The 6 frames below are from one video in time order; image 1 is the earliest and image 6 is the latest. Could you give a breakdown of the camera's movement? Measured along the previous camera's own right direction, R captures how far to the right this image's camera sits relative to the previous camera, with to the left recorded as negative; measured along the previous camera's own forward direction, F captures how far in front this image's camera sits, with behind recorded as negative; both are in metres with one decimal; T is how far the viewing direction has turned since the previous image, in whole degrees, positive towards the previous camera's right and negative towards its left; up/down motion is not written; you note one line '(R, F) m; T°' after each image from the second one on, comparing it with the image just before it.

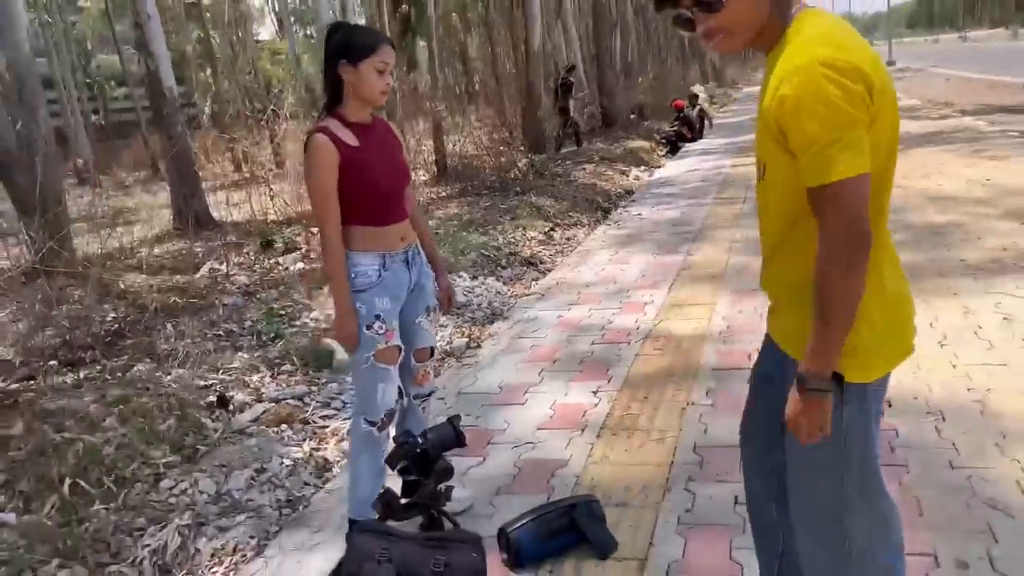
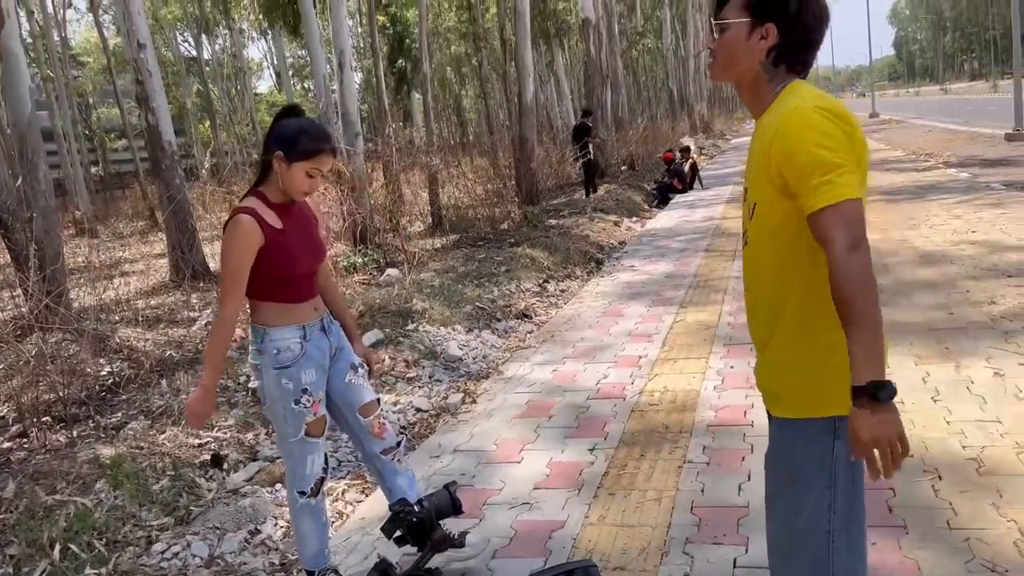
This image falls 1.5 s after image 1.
(0.0, 0.0) m; 0°
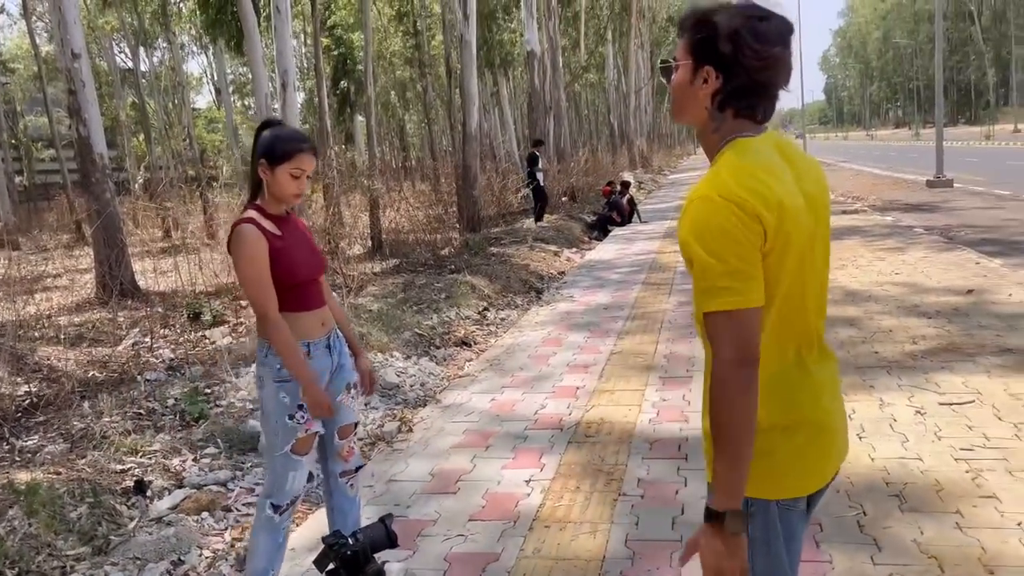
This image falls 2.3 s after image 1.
(0.0, 0.0) m; +4°
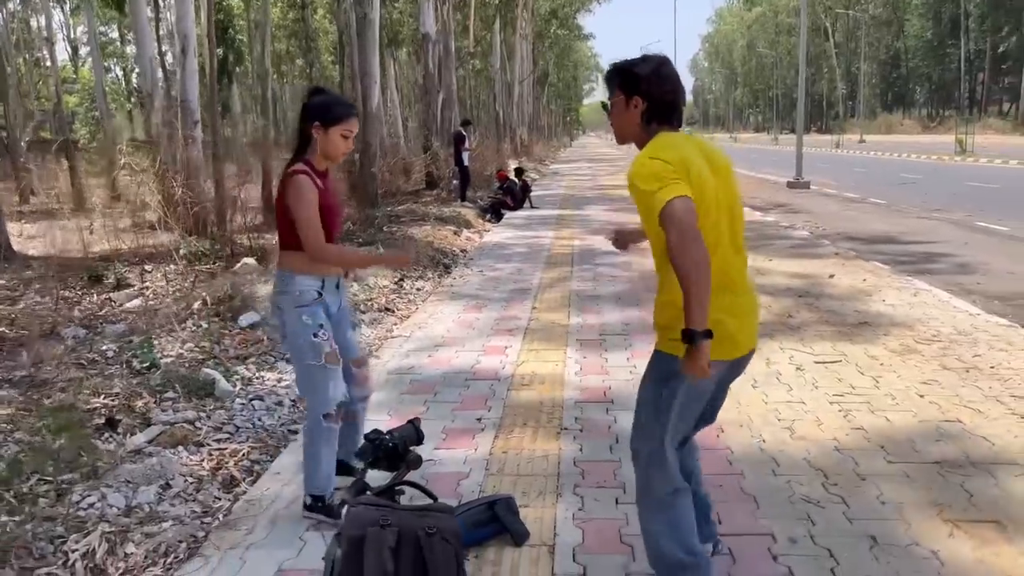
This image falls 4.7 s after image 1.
(-0.5, -0.5) m; +9°
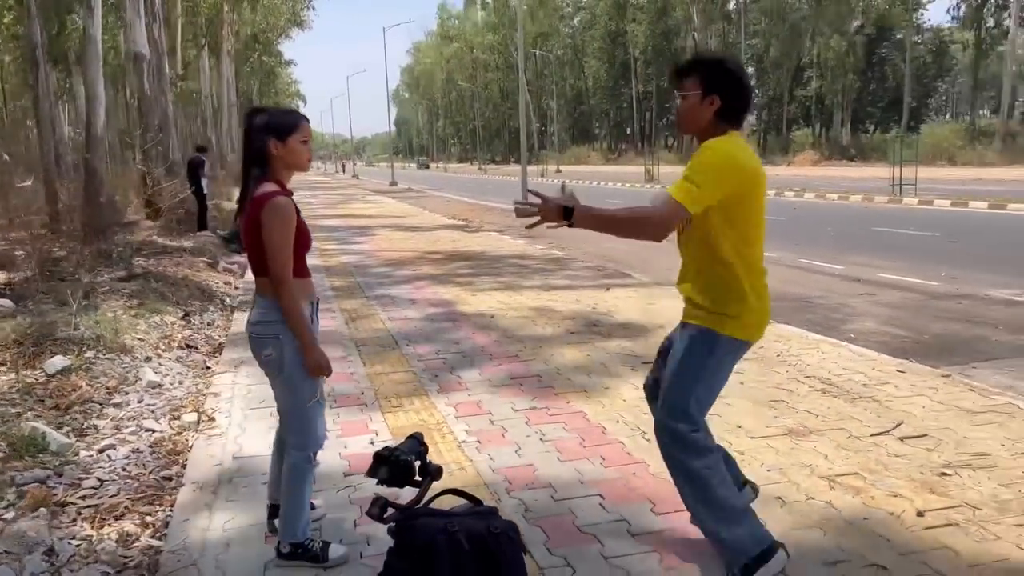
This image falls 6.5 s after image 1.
(-1.0, 0.0) m; +20°
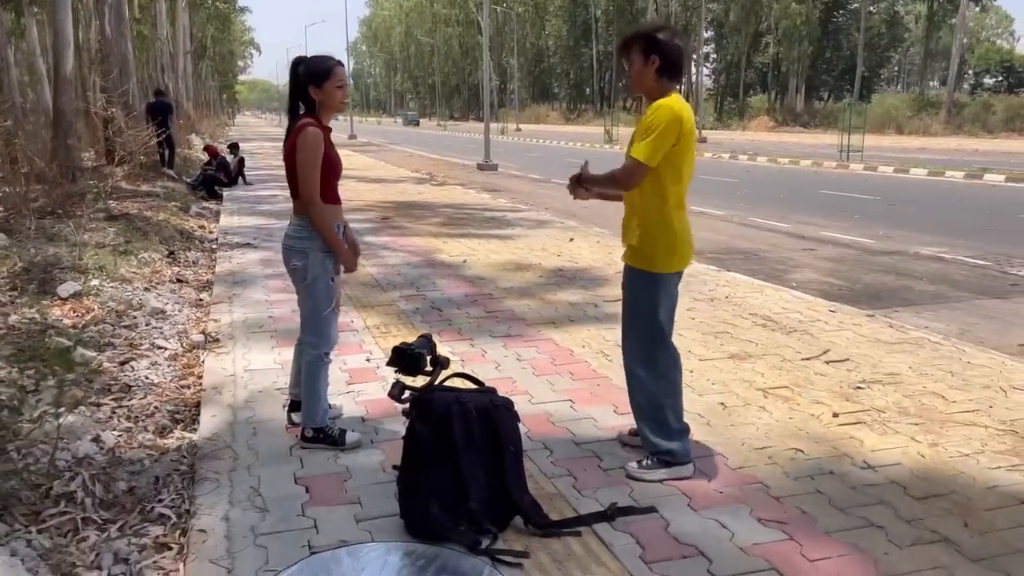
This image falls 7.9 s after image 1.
(-0.2, -0.6) m; +3°
